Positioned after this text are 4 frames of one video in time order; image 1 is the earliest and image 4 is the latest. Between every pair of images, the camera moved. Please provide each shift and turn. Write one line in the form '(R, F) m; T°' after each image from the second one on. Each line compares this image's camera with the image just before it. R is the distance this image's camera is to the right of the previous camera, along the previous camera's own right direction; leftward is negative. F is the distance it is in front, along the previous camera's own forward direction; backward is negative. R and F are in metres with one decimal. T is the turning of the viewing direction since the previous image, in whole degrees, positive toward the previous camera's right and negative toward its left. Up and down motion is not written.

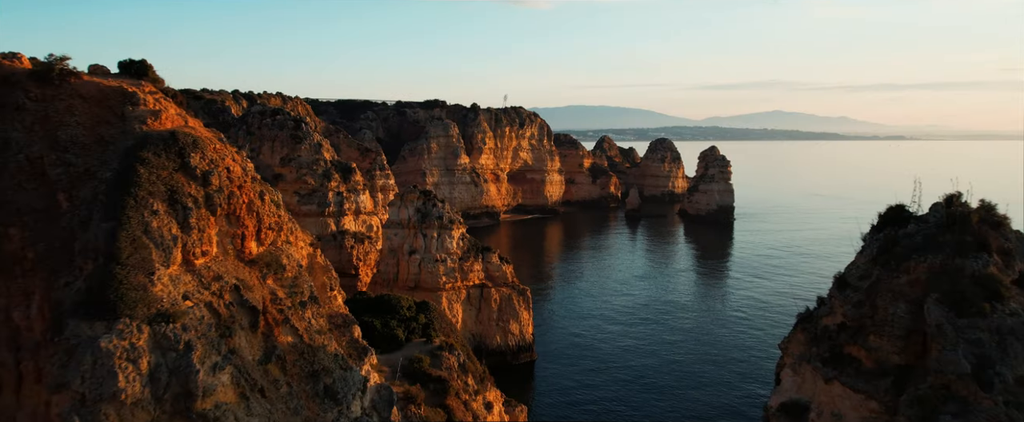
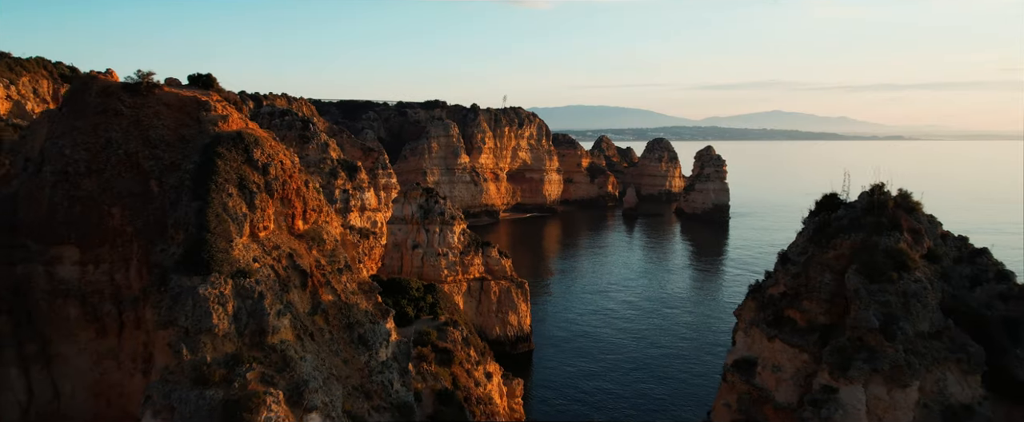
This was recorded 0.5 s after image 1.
(0.0, -1.3) m; 0°
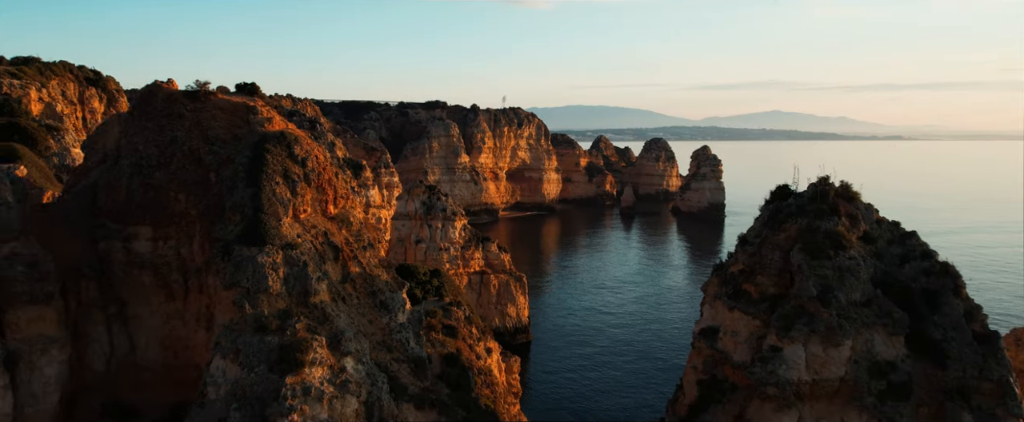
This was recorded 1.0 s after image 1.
(0.0, -1.3) m; 0°
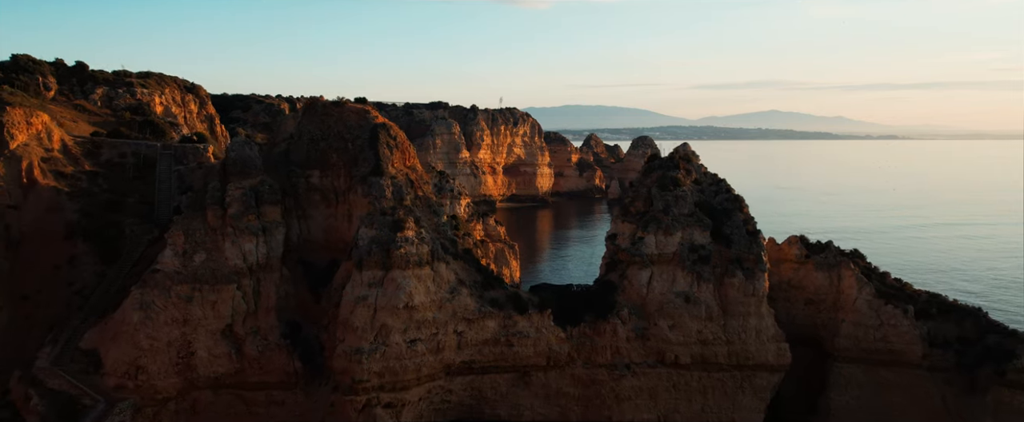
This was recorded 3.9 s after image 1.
(+0.2, -7.4) m; 0°
